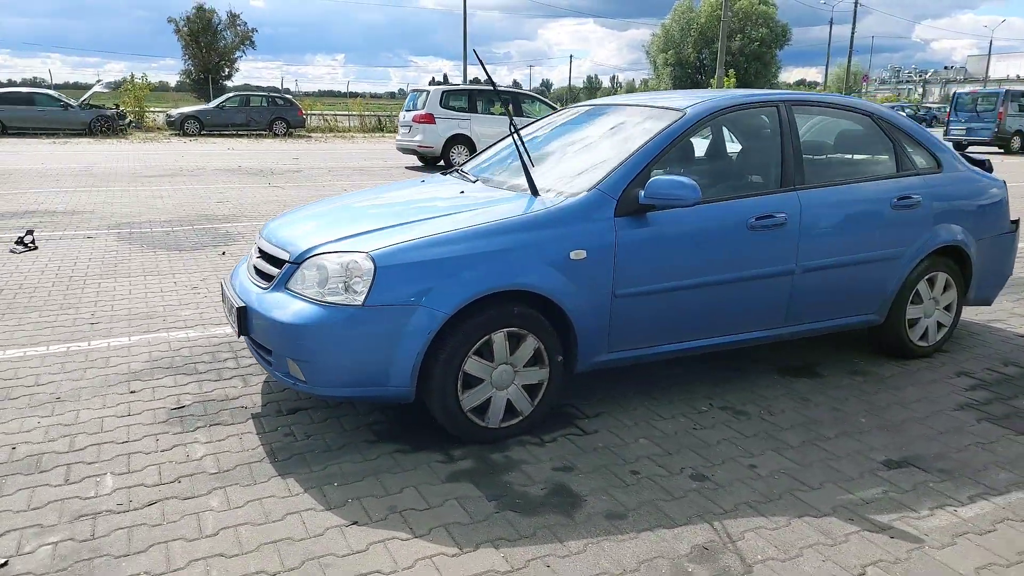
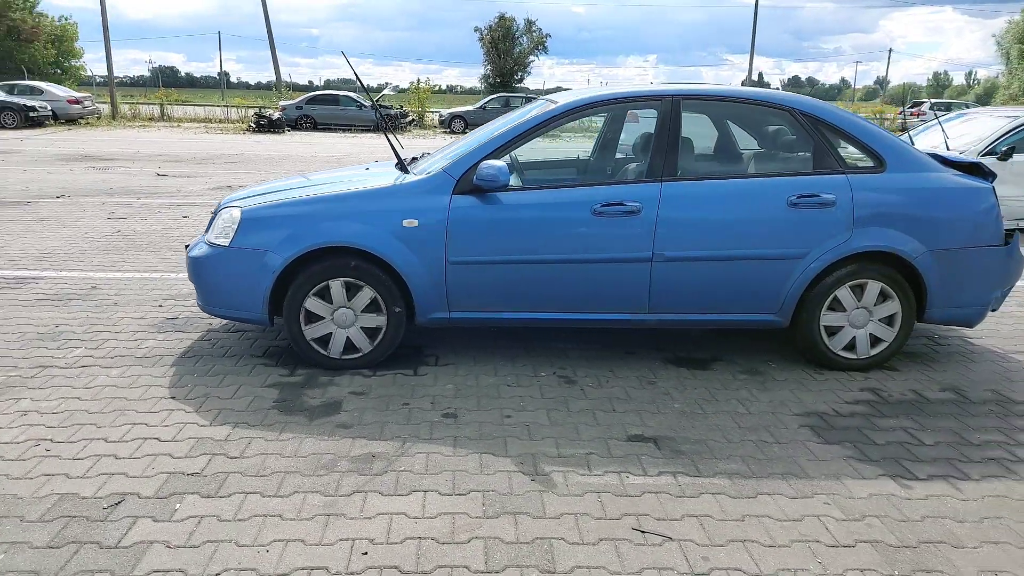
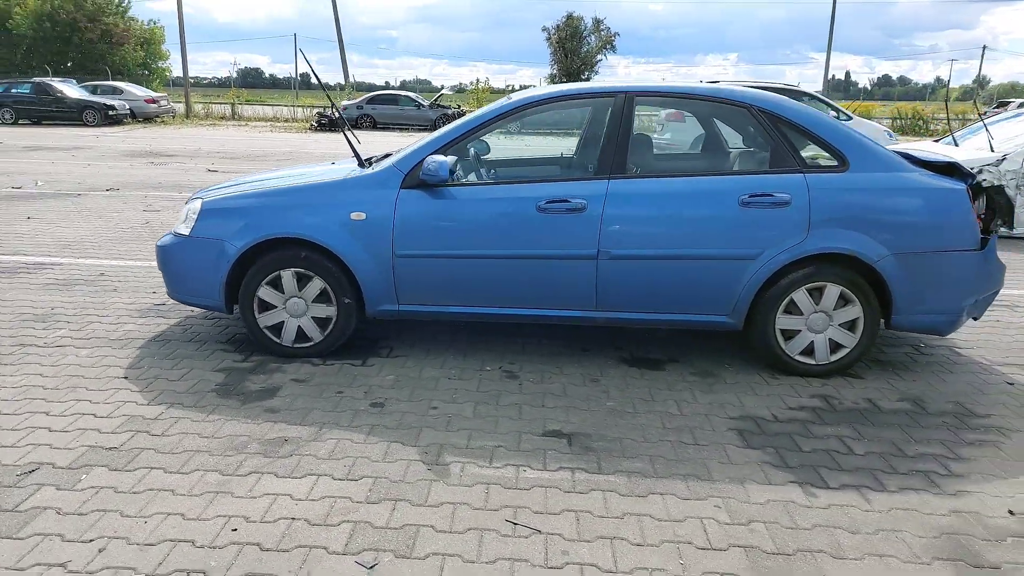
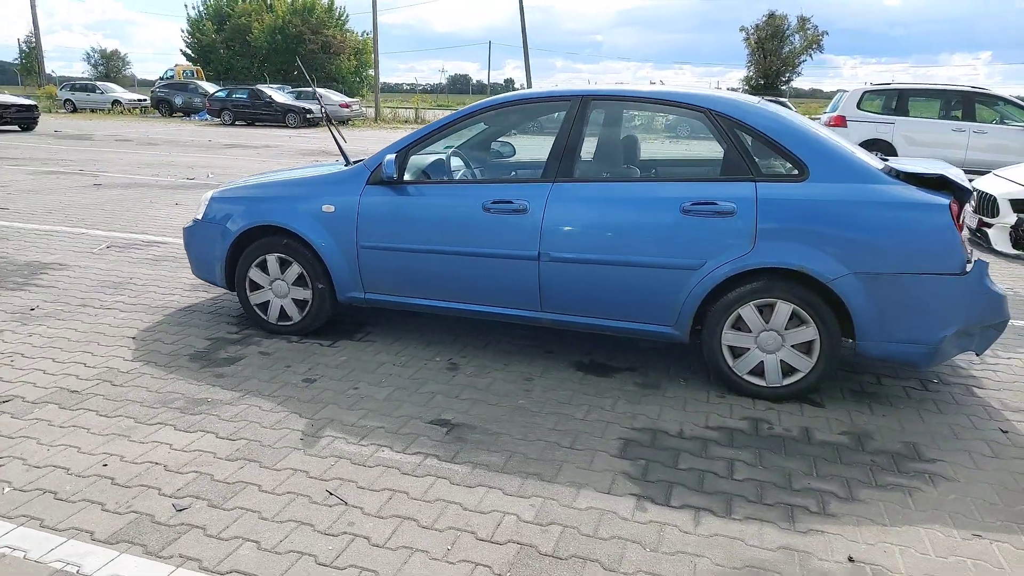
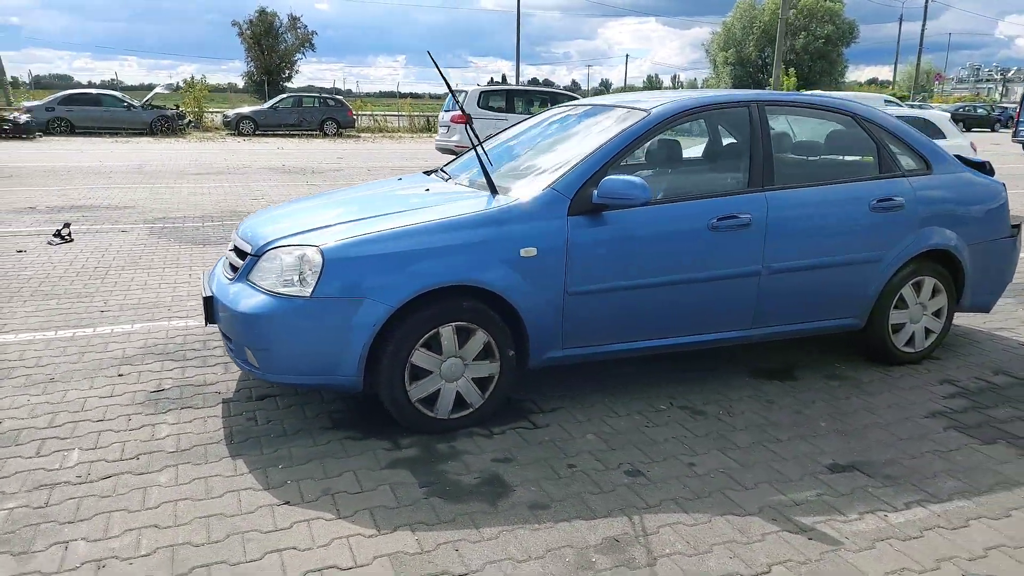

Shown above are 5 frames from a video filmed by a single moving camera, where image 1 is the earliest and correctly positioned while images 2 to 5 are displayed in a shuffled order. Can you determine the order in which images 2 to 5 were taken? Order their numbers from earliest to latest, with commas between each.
5, 2, 3, 4
